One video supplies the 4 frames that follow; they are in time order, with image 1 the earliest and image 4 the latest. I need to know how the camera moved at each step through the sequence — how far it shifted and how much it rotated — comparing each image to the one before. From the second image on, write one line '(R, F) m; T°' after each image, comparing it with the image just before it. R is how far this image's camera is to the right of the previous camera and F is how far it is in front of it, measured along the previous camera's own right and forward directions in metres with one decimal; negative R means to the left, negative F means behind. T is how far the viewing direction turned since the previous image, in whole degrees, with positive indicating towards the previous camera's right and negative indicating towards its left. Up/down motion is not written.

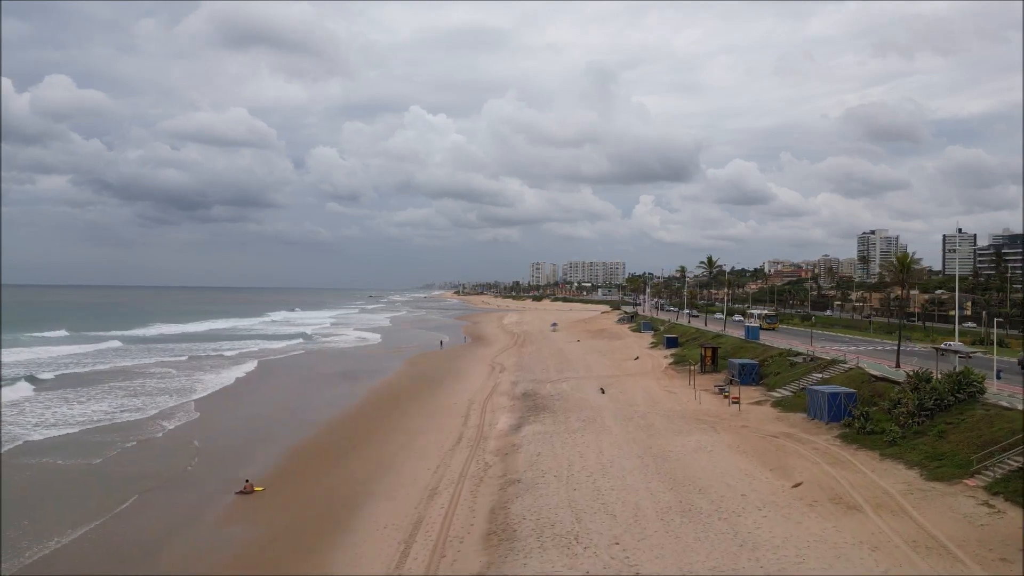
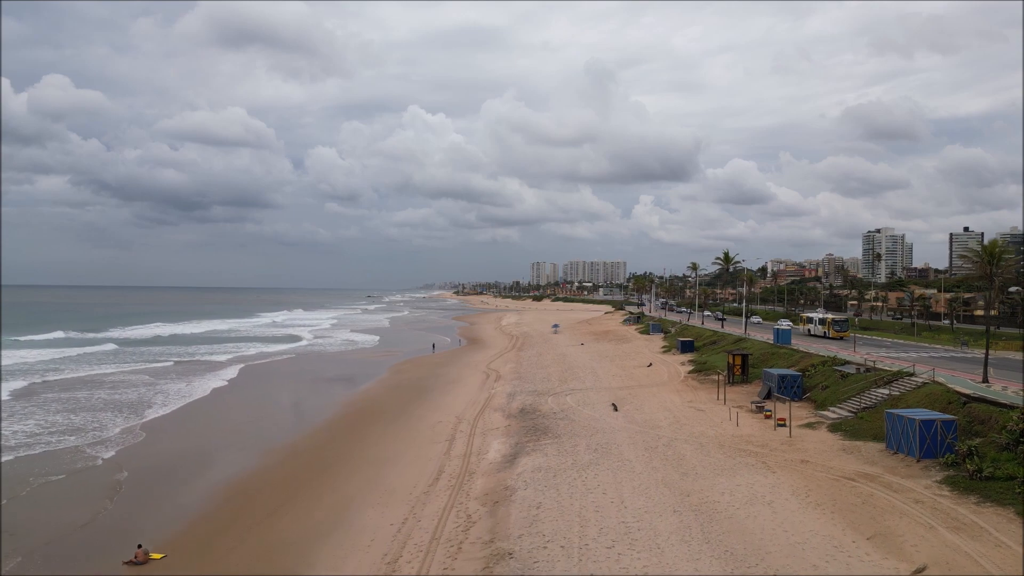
(+0.2, +4.0) m; 0°
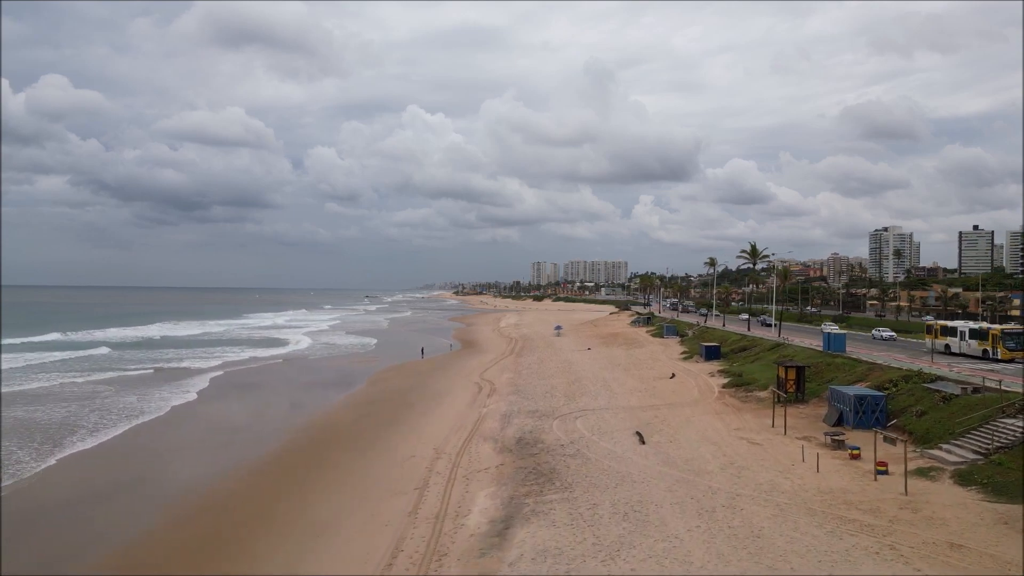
(+0.2, +4.9) m; 0°
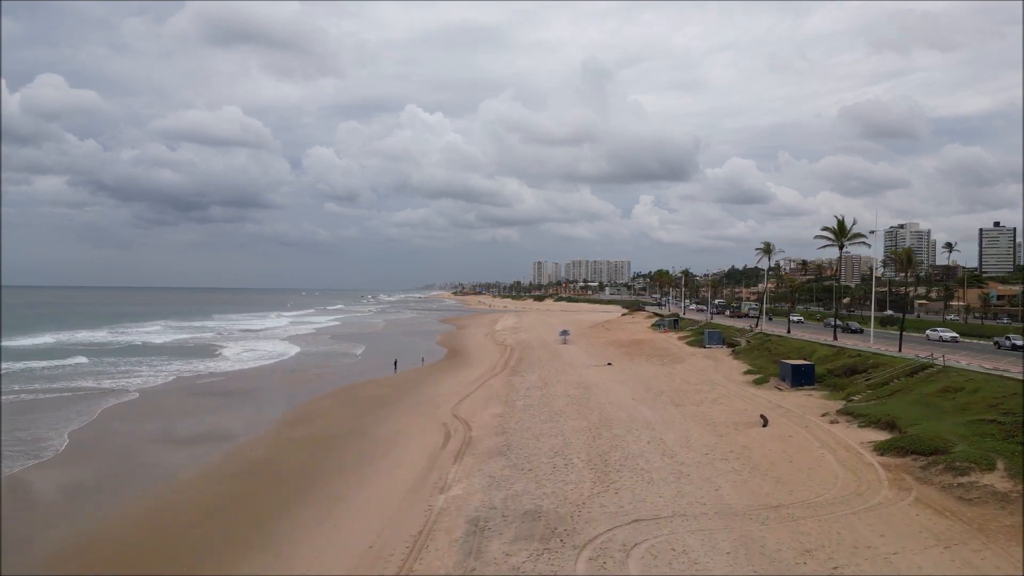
(+0.4, +10.3) m; 0°
